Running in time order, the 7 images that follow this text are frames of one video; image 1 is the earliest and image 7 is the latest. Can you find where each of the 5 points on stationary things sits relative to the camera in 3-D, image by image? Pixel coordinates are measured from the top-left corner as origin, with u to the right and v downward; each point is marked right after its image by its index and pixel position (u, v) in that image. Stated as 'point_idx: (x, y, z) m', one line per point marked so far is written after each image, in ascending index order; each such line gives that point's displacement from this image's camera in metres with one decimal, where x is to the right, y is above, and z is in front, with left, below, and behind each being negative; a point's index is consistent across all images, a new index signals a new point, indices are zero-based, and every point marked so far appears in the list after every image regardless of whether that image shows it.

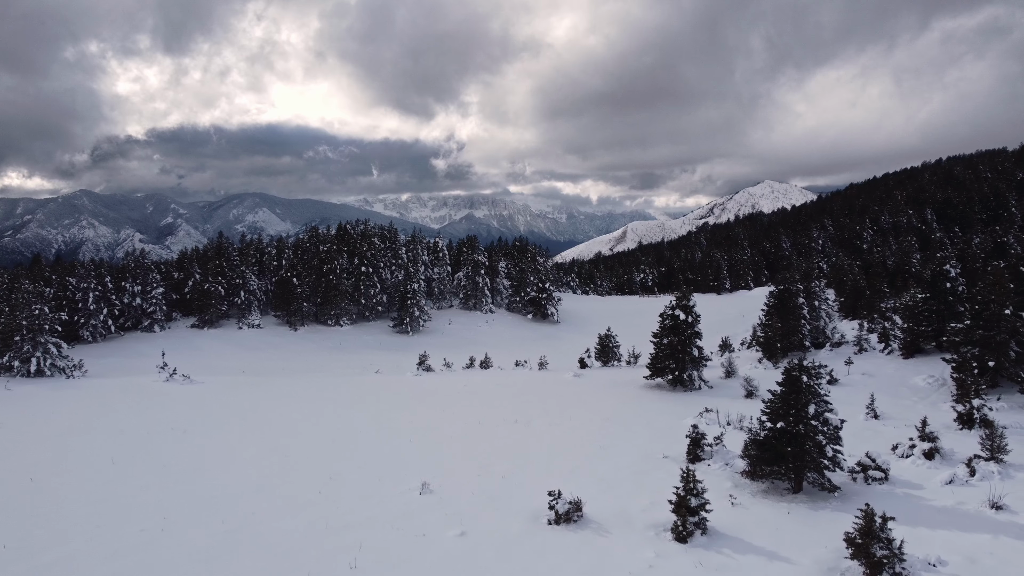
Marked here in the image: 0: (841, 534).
0: (+8.7, -6.5, +10.8) m
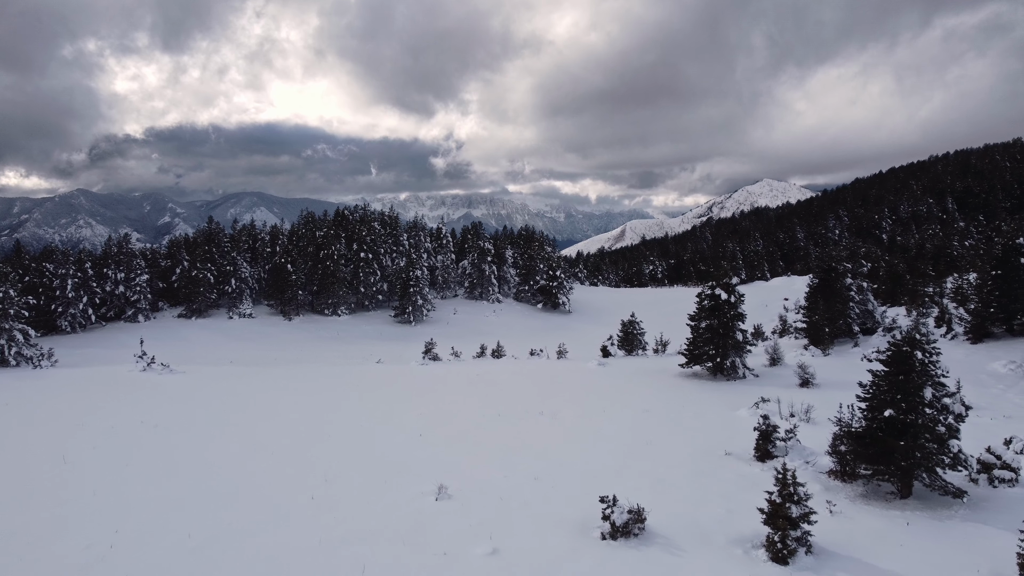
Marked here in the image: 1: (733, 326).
0: (+9.7, -5.4, +8.2) m
1: (+10.8, -1.9, +19.8) m
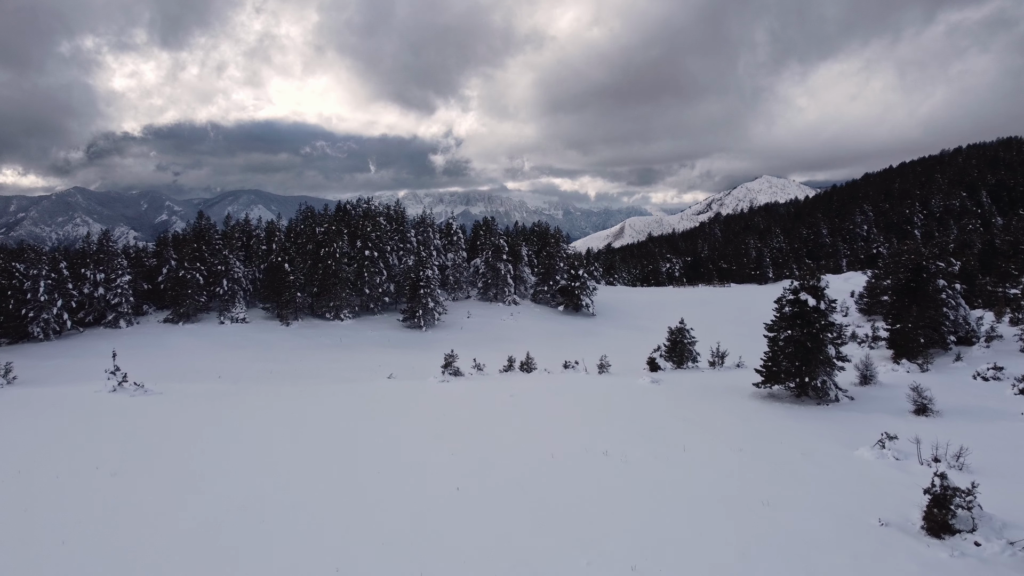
0: (+11.5, -5.6, +4.8) m
1: (+12.6, -2.1, +16.4) m
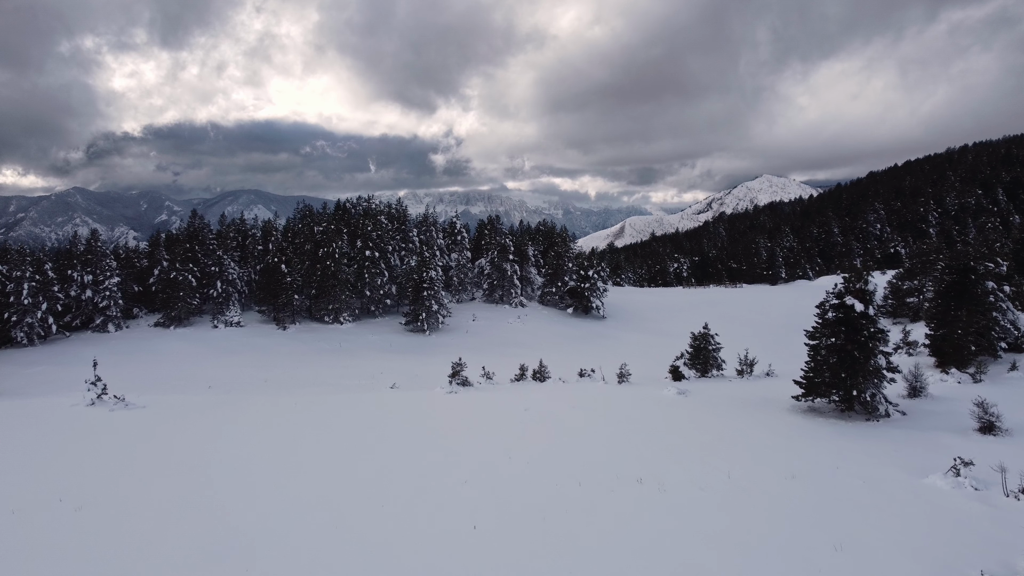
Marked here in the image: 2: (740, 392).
0: (+12.1, -5.7, +3.3) m
1: (+13.2, -2.2, +14.9) m
2: (+10.1, -4.6, +18.0) m
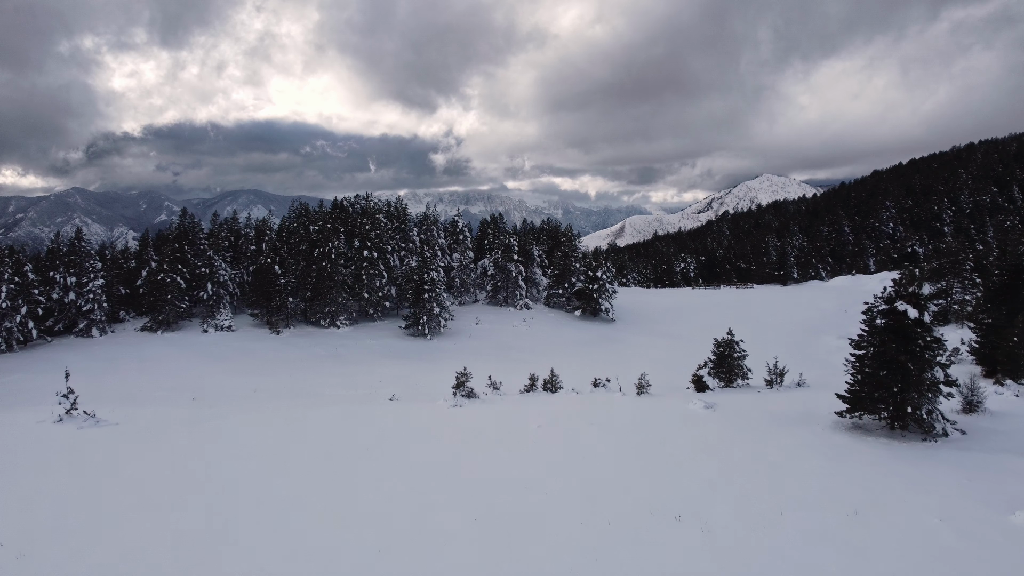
0: (+12.5, -5.9, +1.7) m
1: (+13.6, -2.3, +13.3) m
2: (+10.5, -4.7, +16.4) m
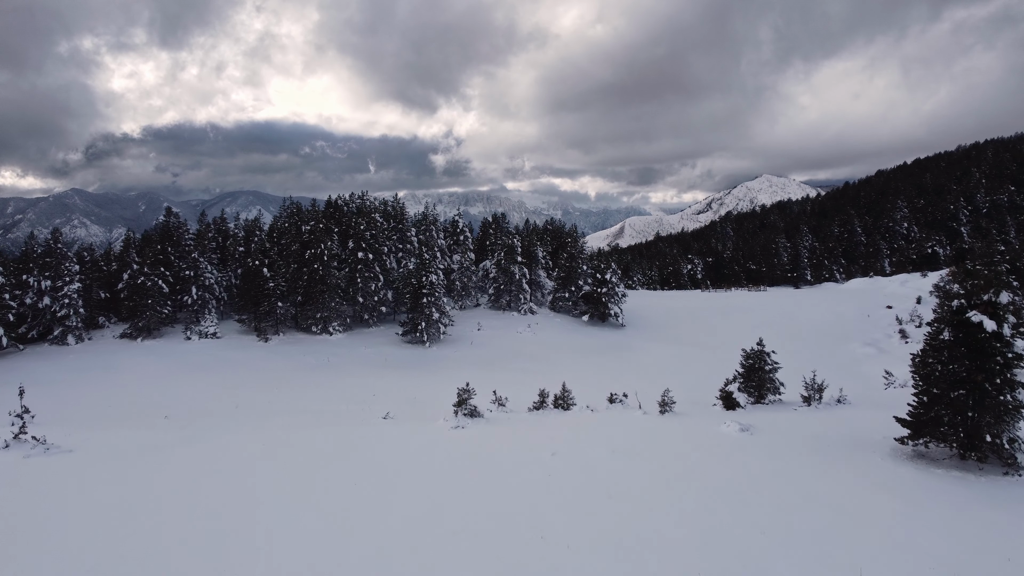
0: (+12.8, -6.1, -0.2) m
1: (+13.9, -2.5, +11.4) m
2: (+10.8, -5.0, +14.5) m
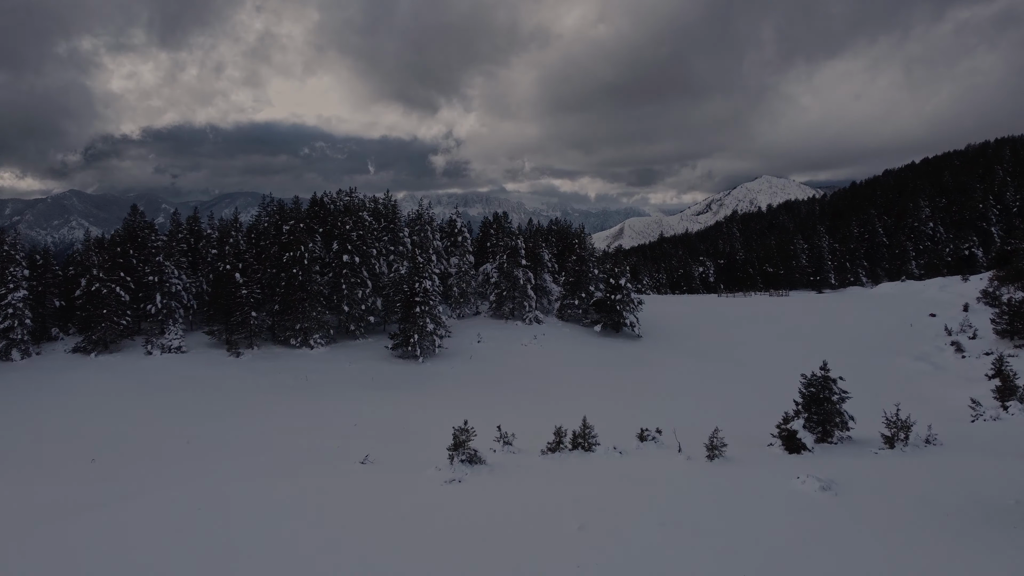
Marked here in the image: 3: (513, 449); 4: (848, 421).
0: (+13.1, -6.5, -3.5) m
1: (+14.2, -2.9, +8.1) m
2: (+11.1, -5.4, +11.2) m
3: (0.0, -5.5, +14.2) m
4: (+11.9, -4.6, +14.5) m
